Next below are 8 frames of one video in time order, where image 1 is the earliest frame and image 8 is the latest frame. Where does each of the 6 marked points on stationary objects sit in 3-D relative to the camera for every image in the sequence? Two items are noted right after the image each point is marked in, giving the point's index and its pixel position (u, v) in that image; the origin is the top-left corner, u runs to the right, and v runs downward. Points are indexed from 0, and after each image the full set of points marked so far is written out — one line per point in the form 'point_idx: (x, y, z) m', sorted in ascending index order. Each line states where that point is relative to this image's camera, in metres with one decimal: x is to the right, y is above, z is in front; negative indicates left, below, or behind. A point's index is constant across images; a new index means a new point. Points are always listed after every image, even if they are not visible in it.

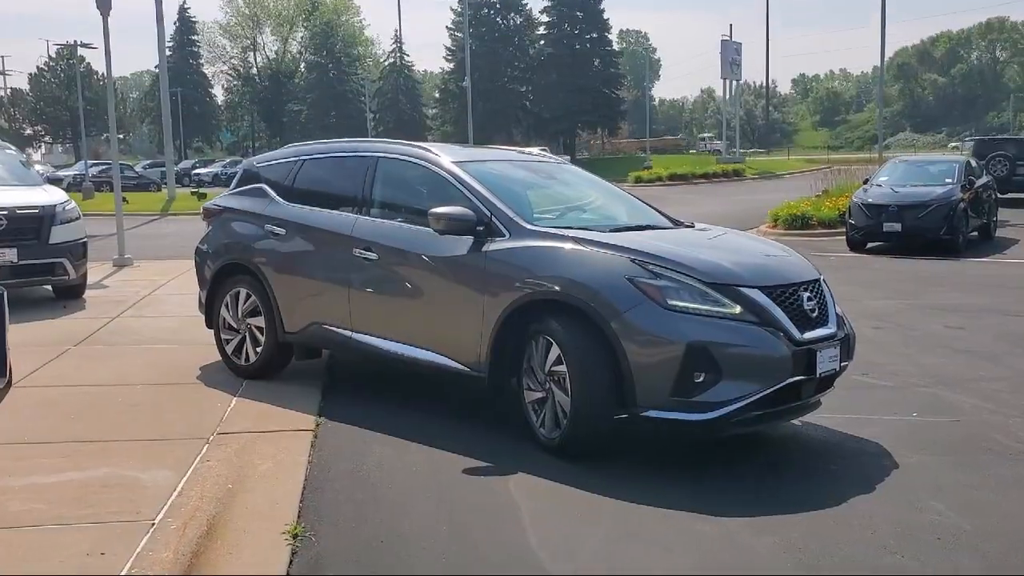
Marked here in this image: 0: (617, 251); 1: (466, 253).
0: (+0.6, +0.2, +5.3) m
1: (-0.3, +0.2, +5.9) m
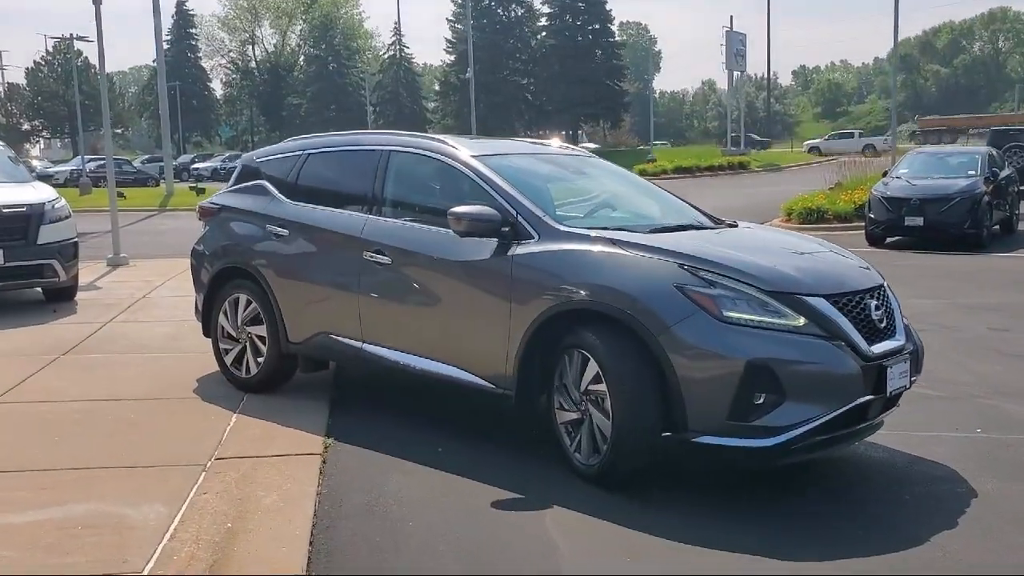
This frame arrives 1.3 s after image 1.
0: (+0.7, +0.2, +4.8) m
1: (-0.1, +0.2, +5.3) m
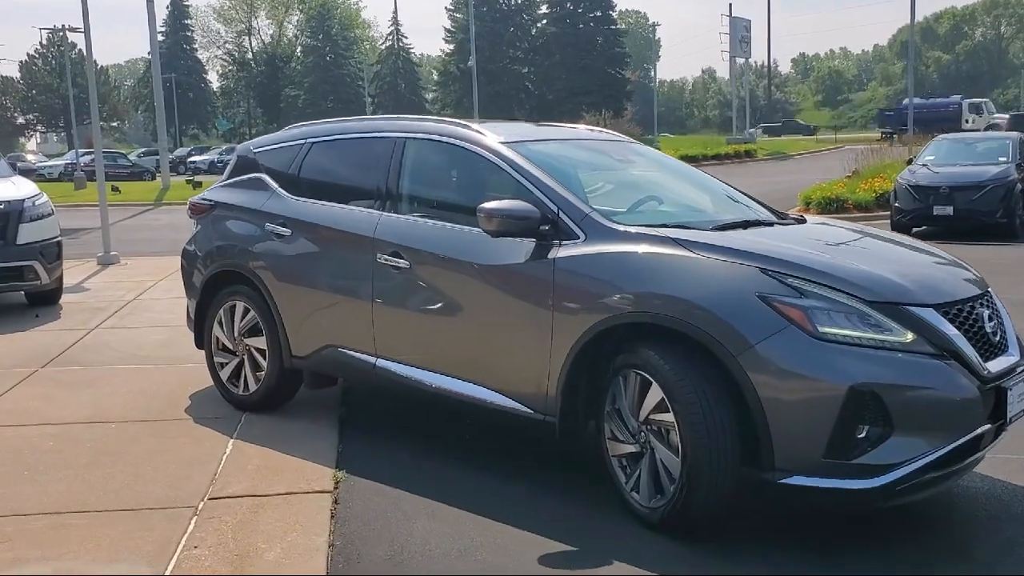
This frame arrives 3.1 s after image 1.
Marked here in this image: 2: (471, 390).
0: (+0.9, +0.1, +4.0) m
1: (+0.1, +0.1, +4.6) m
2: (-0.2, -0.5, +4.8) m
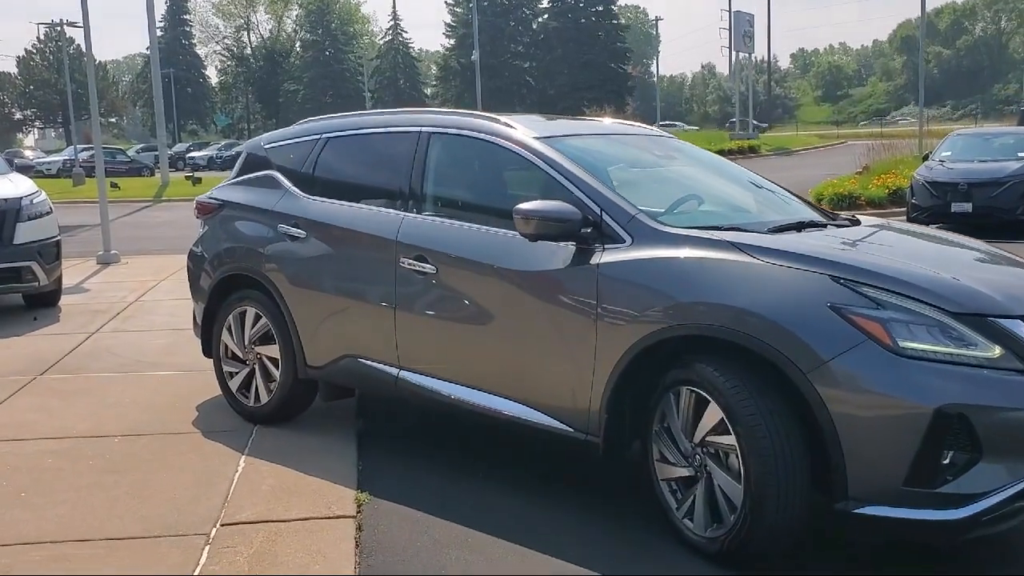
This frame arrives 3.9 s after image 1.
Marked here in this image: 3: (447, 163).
0: (+1.0, +0.1, +3.7) m
1: (+0.2, +0.1, +4.2) m
2: (0.0, -0.5, +4.5) m
3: (-0.3, +0.6, +5.0) m
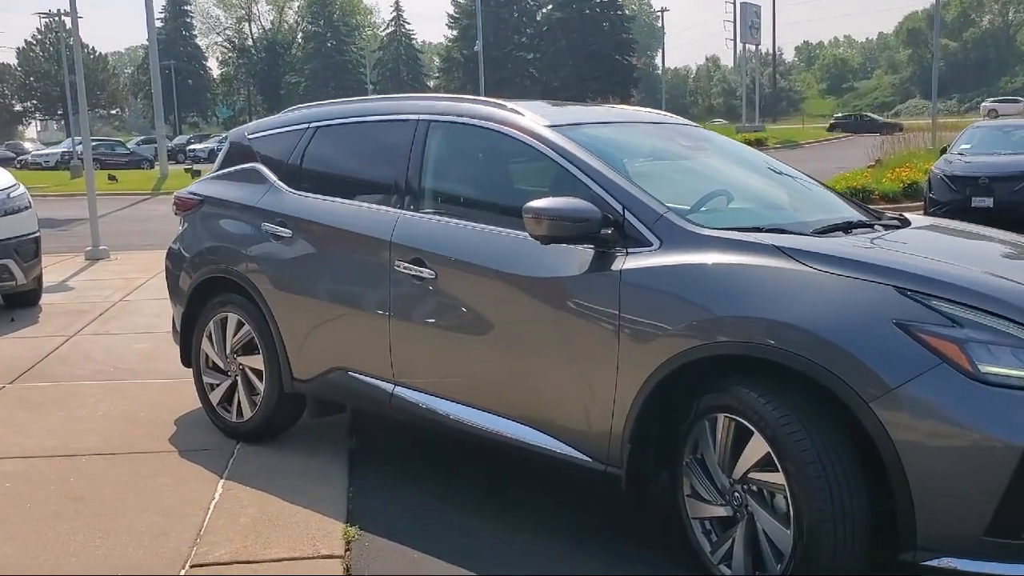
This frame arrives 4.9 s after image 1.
0: (+1.1, 0.0, +3.1) m
1: (+0.2, +0.1, +3.7) m
2: (0.0, -0.5, +4.0) m
3: (-0.3, +0.6, +4.5) m
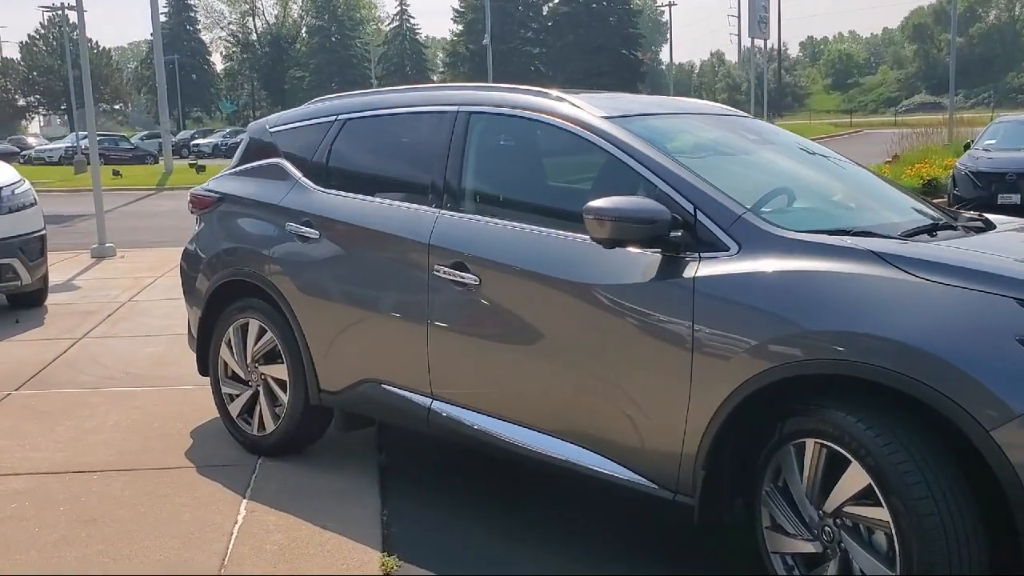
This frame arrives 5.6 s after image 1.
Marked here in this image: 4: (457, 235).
0: (+1.3, 0.0, +2.8) m
1: (+0.4, 0.0, +3.3) m
2: (+0.2, -0.6, +3.6) m
3: (-0.1, +0.6, +4.1) m
4: (-0.2, +0.2, +4.0) m
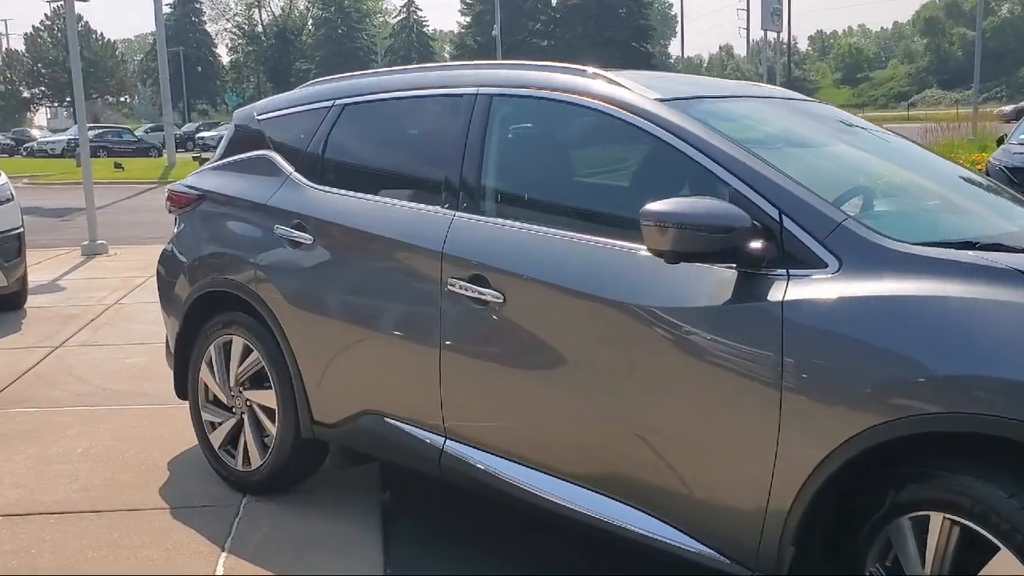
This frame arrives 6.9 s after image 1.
0: (+1.4, -0.1, +2.1) m
1: (+0.5, 0.0, +2.7) m
2: (+0.3, -0.6, +3.0) m
3: (0.0, +0.5, +3.4) m
4: (-0.1, +0.2, +3.3) m
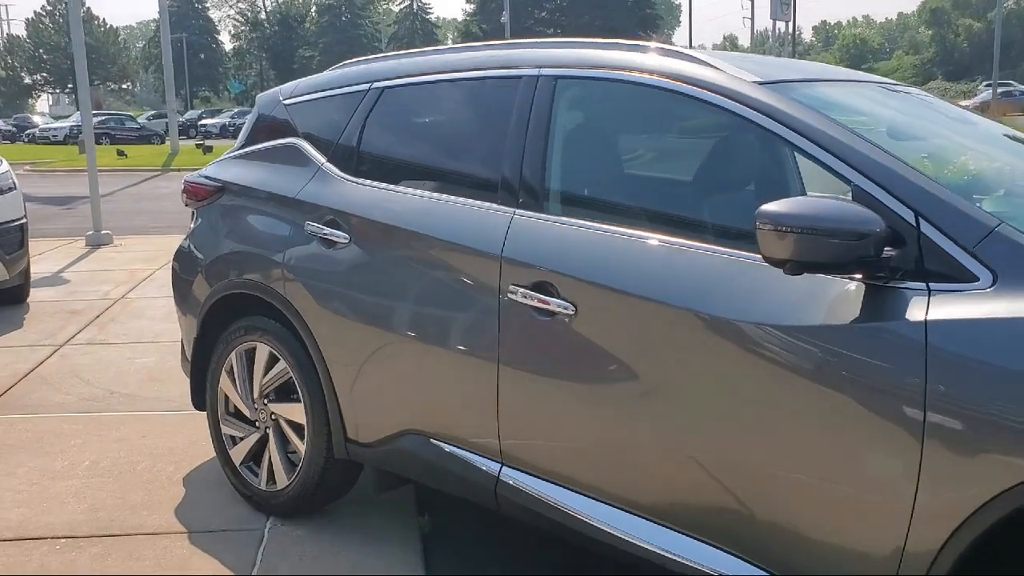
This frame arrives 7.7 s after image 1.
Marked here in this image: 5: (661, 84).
0: (+1.5, -0.1, +1.7) m
1: (+0.7, -0.1, +2.3) m
2: (+0.5, -0.7, +2.6) m
3: (+0.2, +0.5, +3.1) m
4: (+0.1, +0.1, +3.0) m
5: (+0.4, +0.6, +2.9) m
